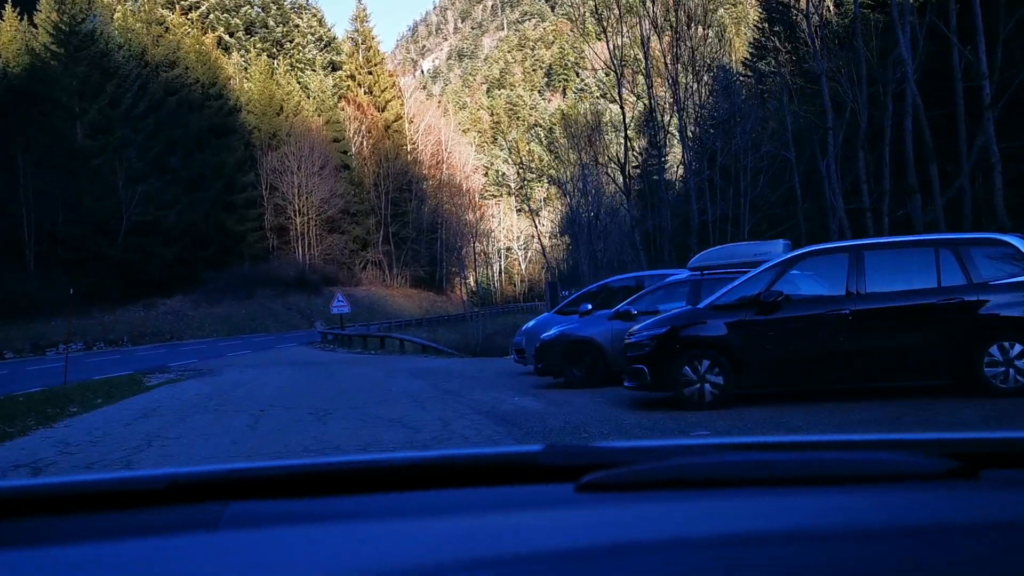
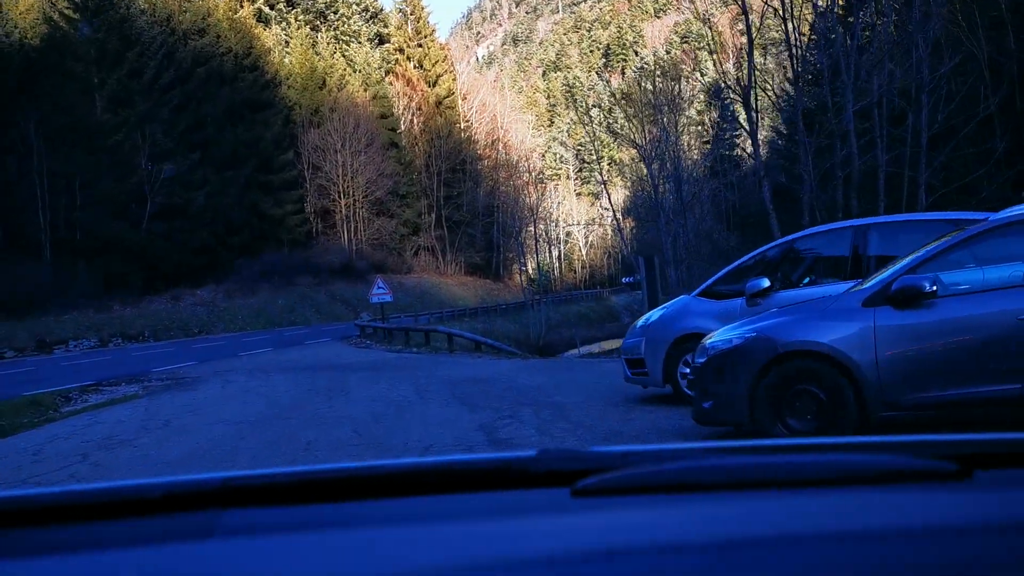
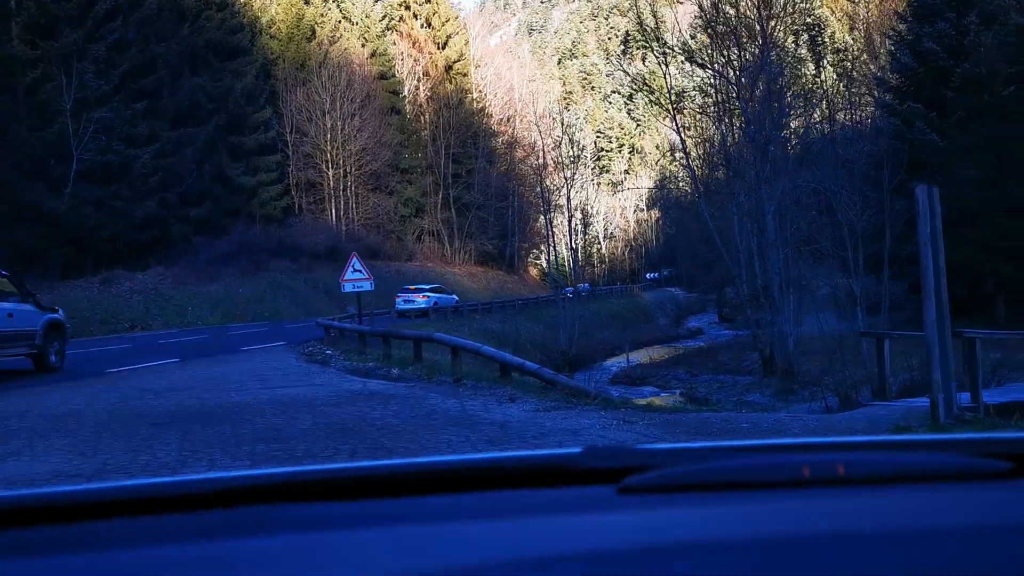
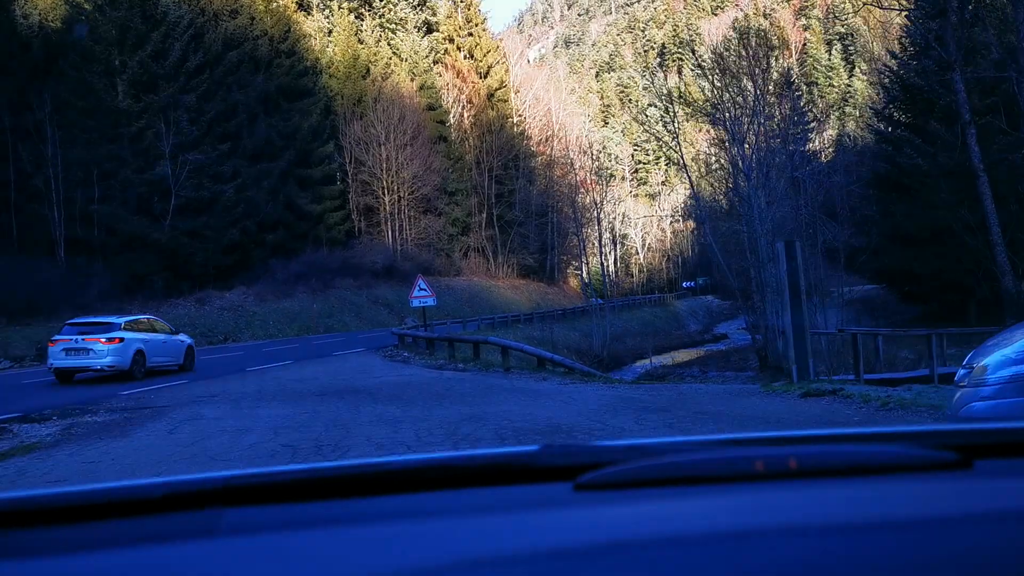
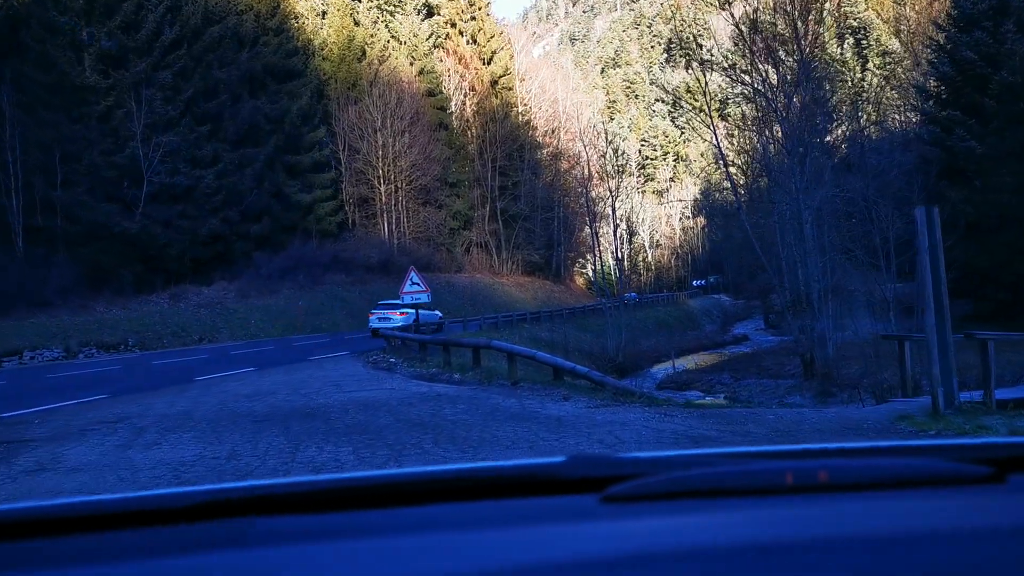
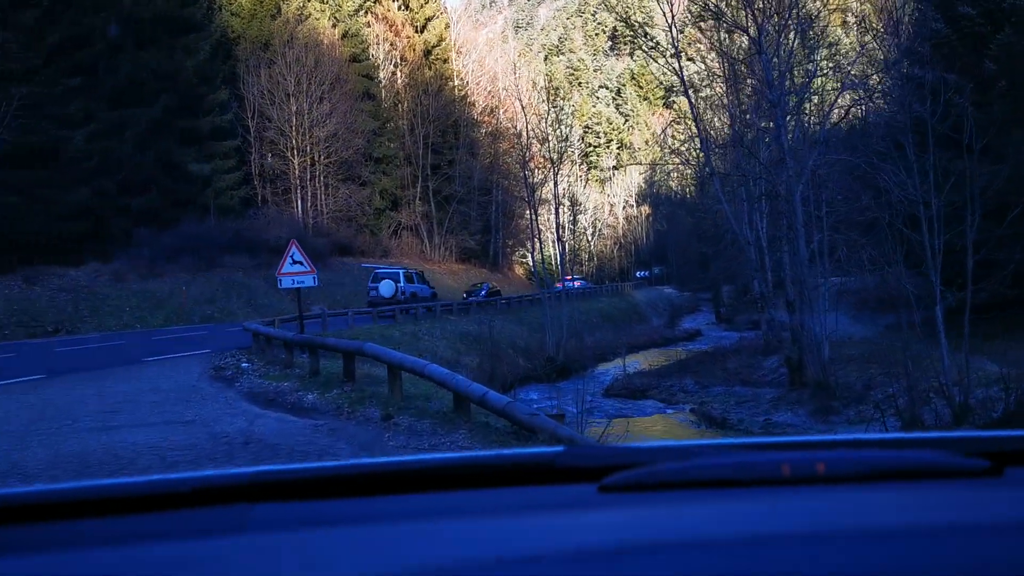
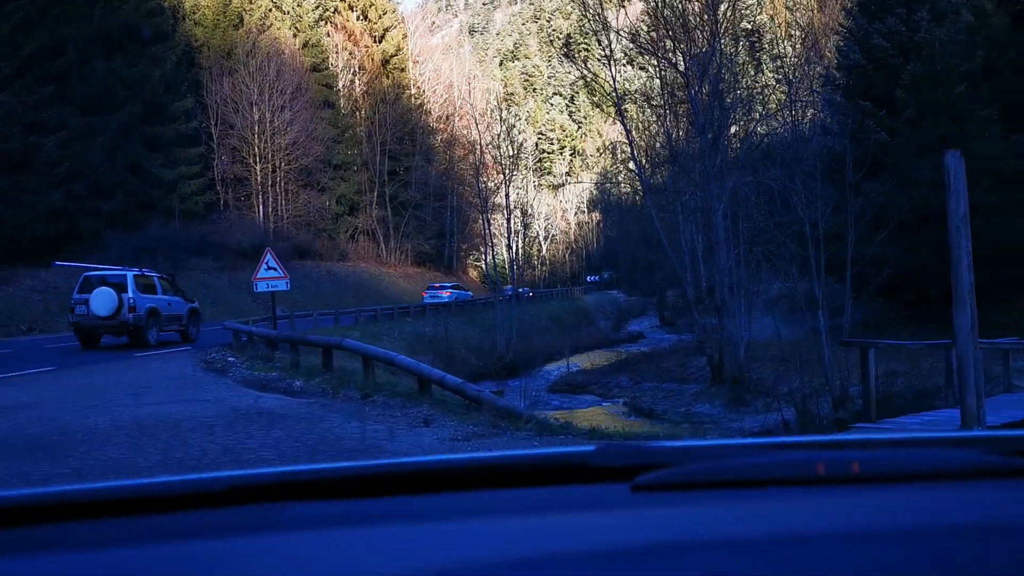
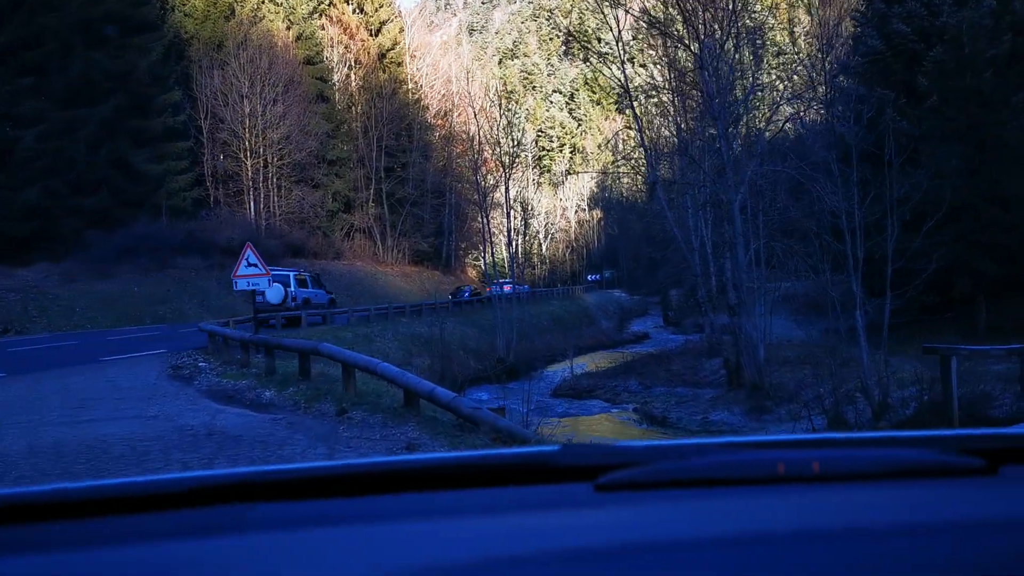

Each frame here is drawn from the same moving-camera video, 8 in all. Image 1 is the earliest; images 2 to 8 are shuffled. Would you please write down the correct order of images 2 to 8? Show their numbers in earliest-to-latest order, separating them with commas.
2, 4, 5, 3, 7, 8, 6
